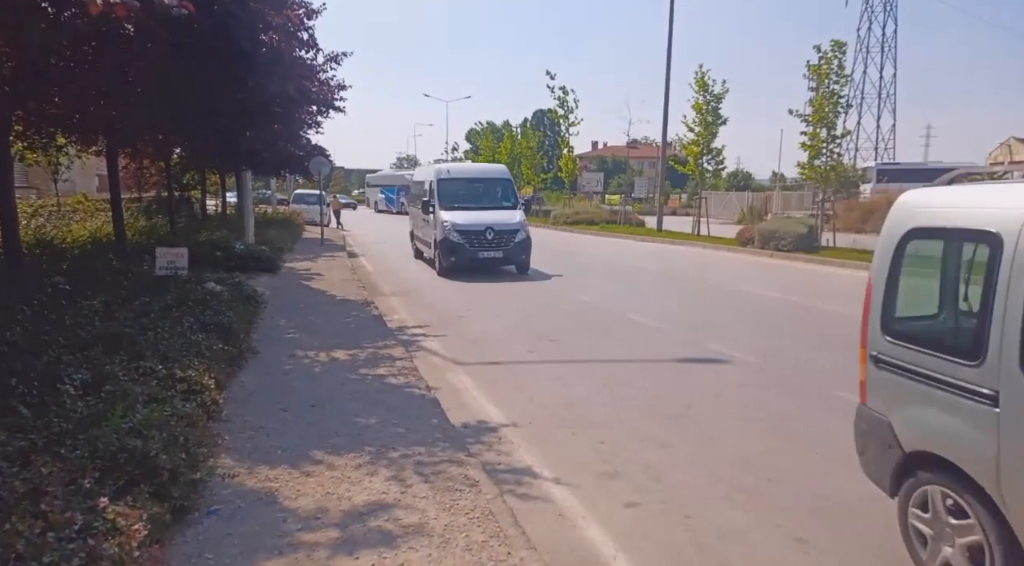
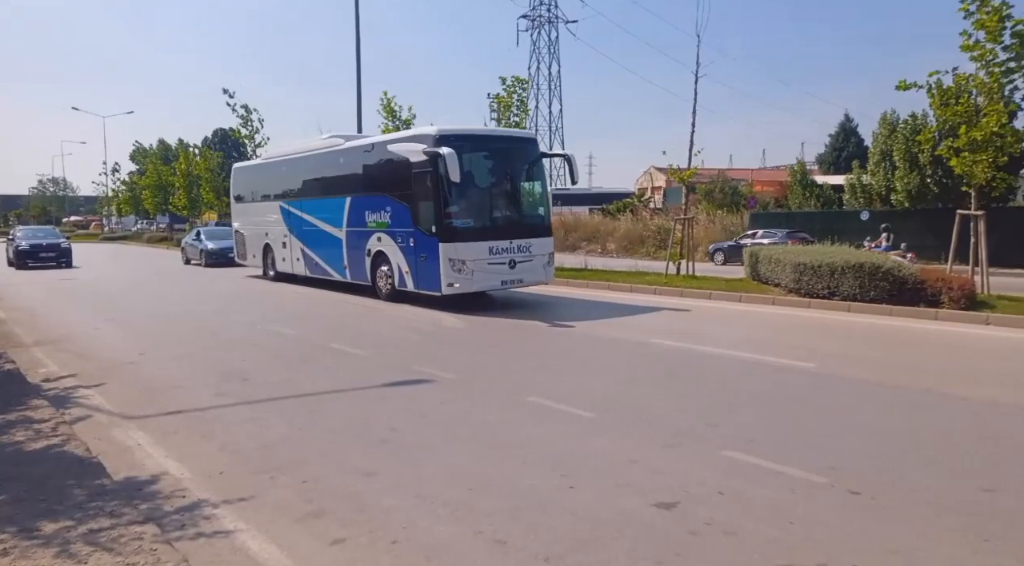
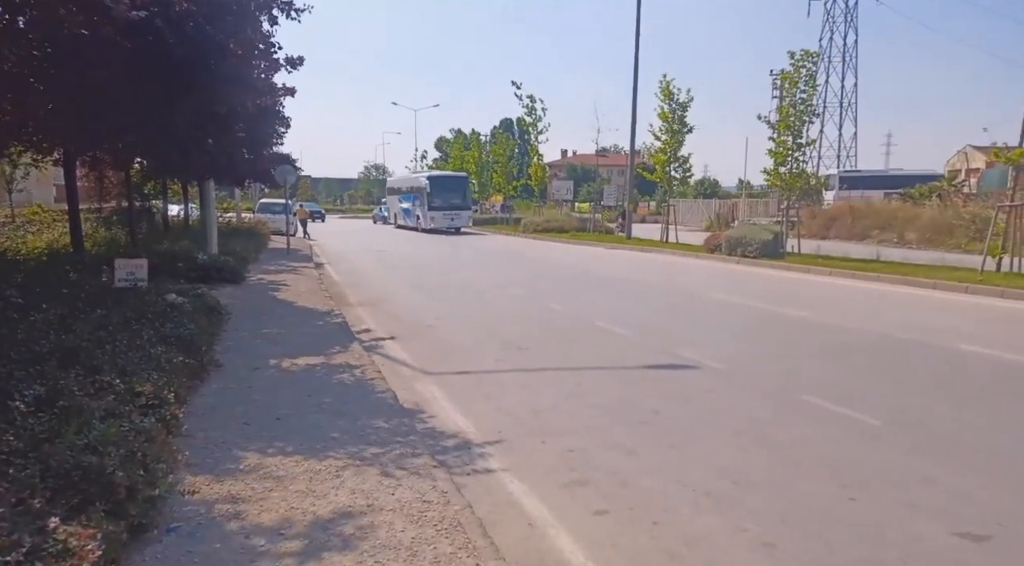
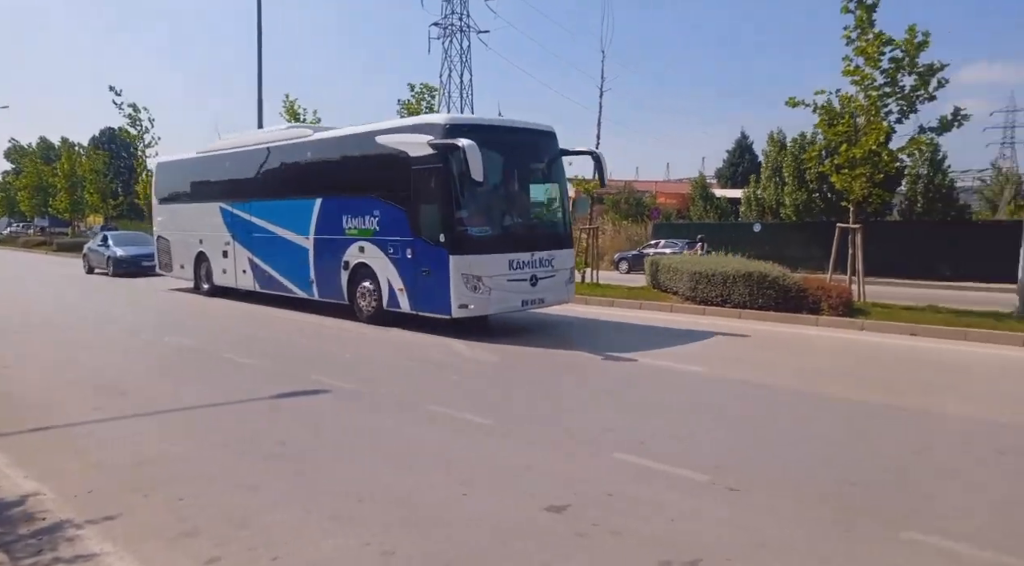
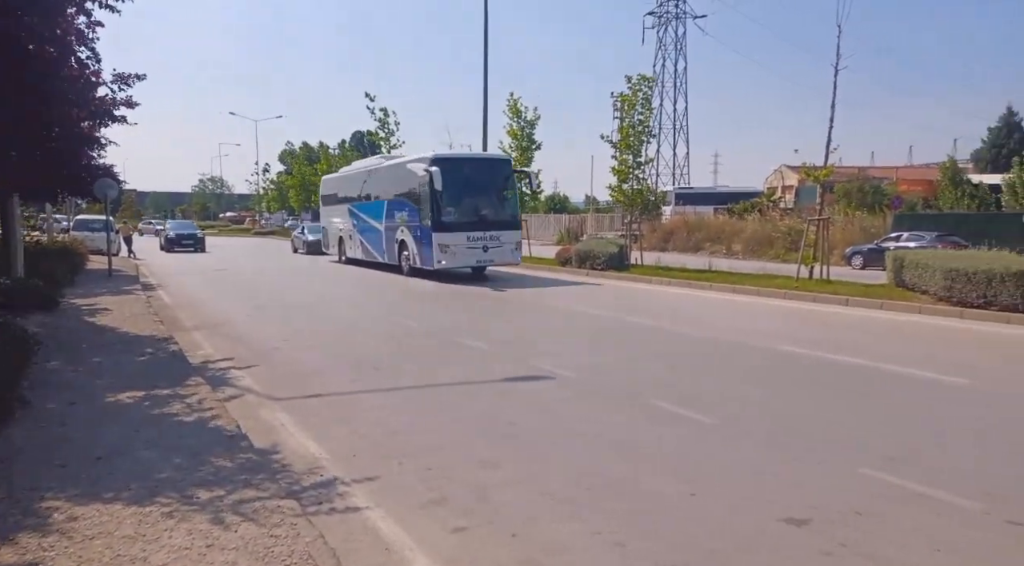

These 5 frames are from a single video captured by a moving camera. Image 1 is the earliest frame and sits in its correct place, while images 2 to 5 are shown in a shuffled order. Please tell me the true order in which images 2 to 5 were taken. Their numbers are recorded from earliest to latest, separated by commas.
3, 5, 2, 4
